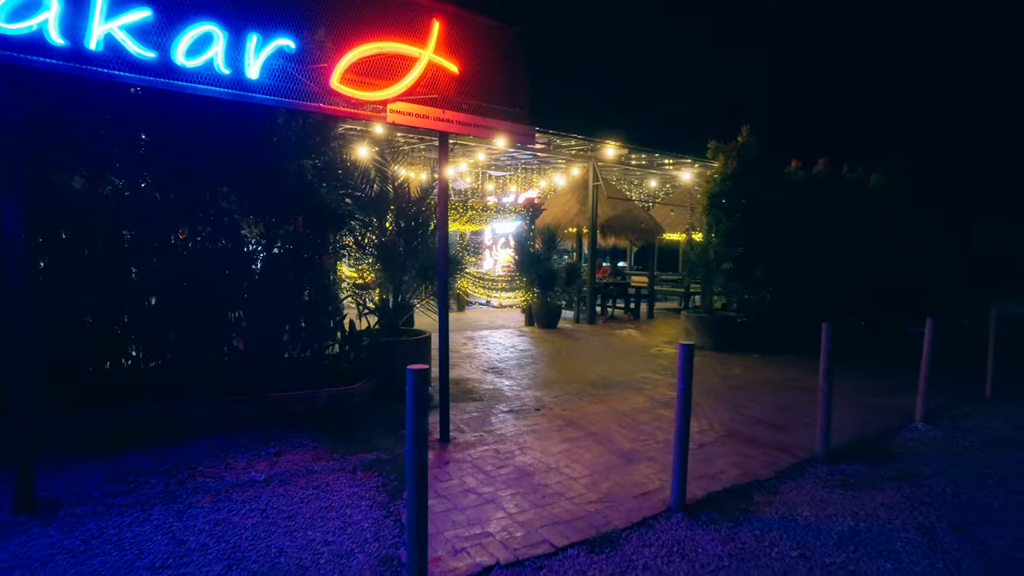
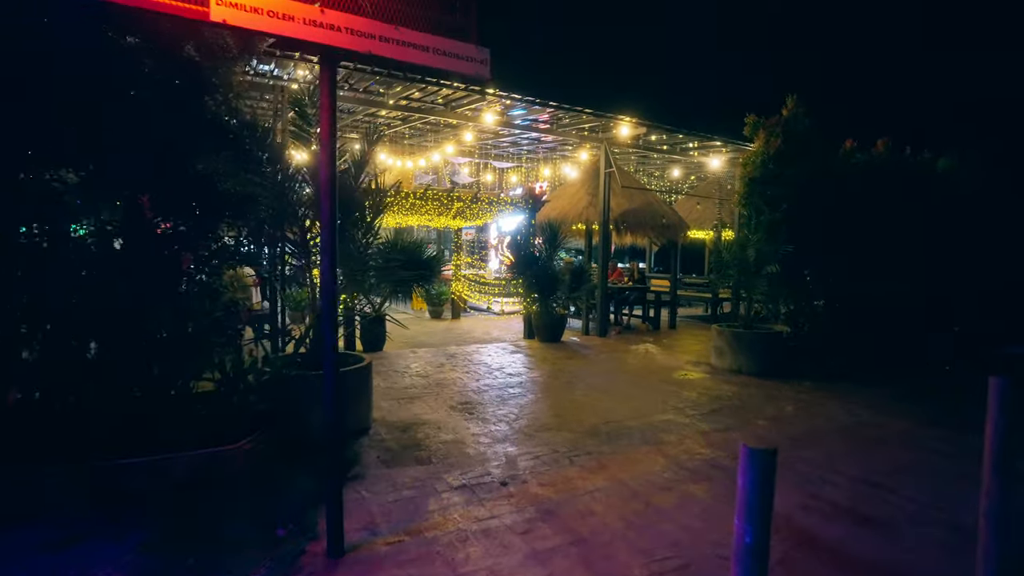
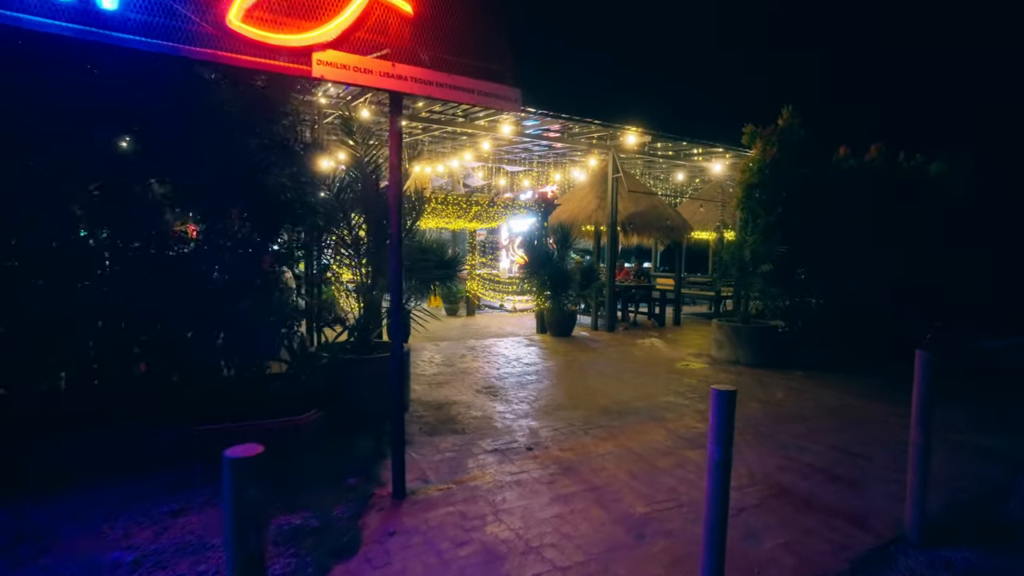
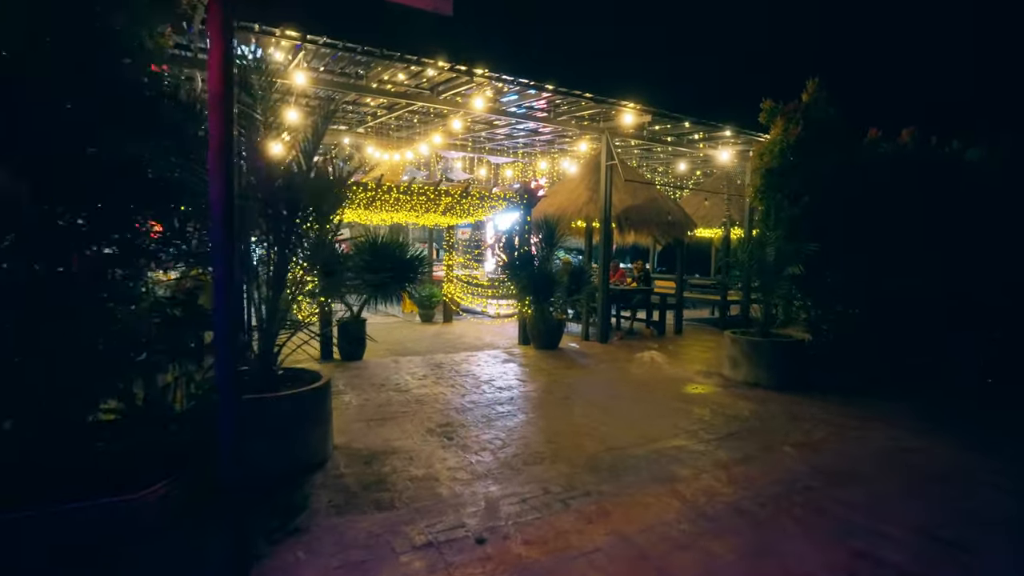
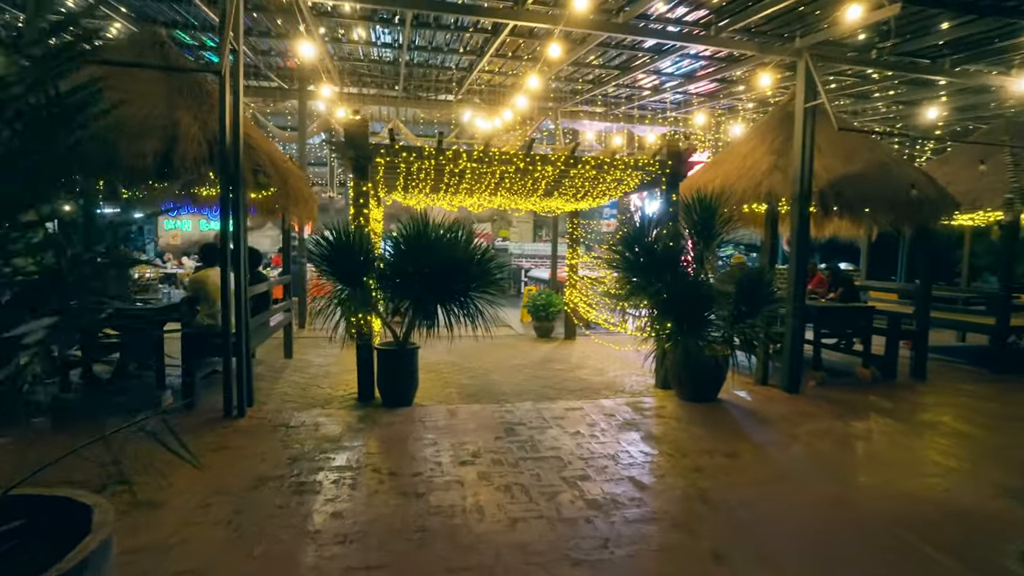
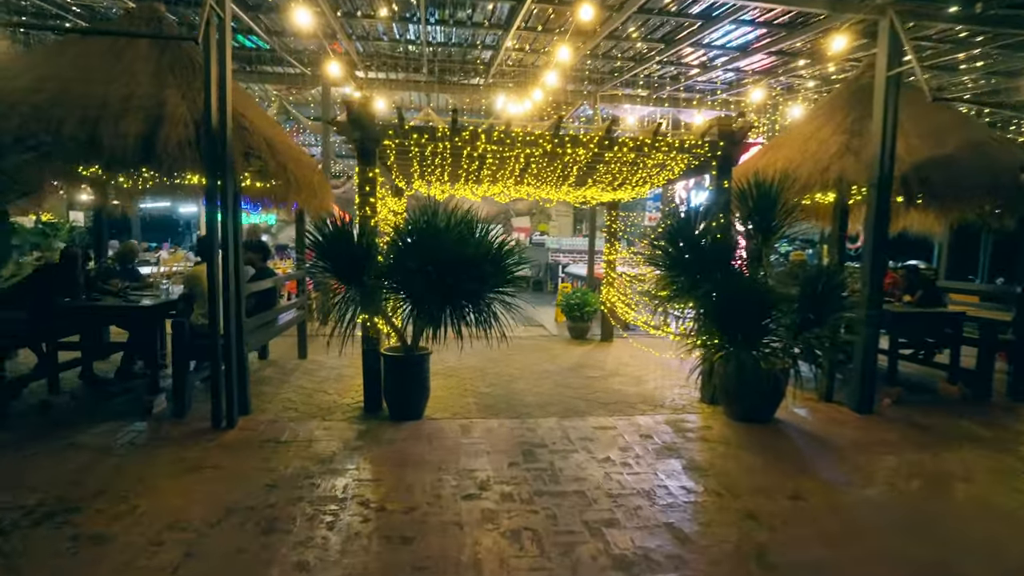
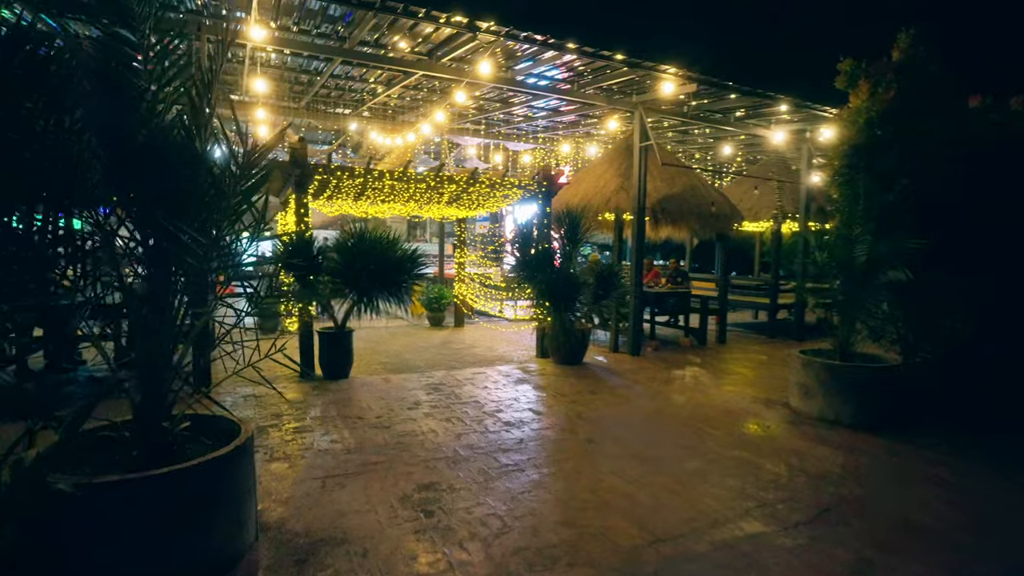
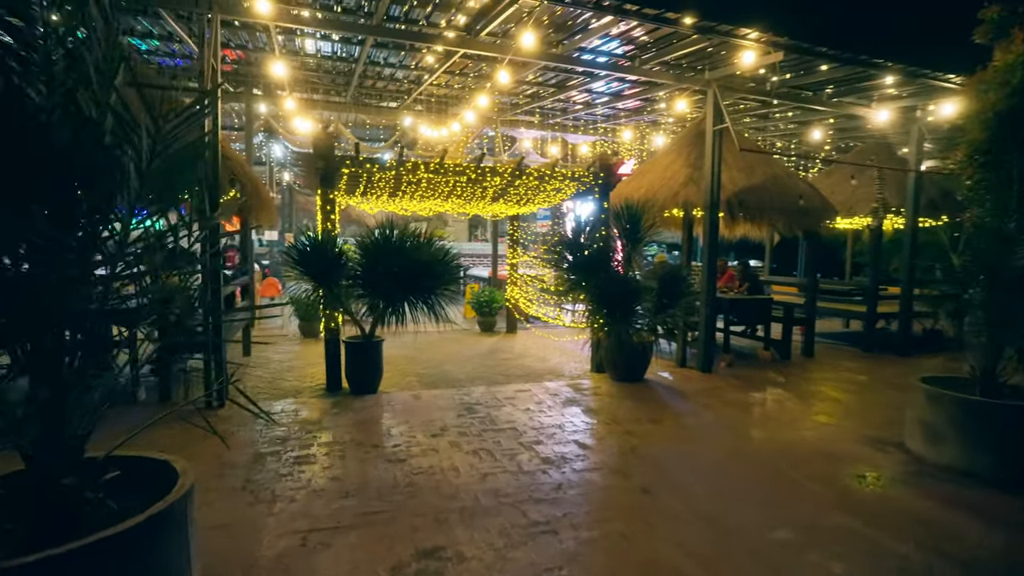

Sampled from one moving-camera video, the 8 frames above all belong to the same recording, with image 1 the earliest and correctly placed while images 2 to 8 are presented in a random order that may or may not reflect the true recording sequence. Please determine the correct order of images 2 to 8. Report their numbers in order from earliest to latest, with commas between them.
3, 2, 4, 7, 8, 5, 6
